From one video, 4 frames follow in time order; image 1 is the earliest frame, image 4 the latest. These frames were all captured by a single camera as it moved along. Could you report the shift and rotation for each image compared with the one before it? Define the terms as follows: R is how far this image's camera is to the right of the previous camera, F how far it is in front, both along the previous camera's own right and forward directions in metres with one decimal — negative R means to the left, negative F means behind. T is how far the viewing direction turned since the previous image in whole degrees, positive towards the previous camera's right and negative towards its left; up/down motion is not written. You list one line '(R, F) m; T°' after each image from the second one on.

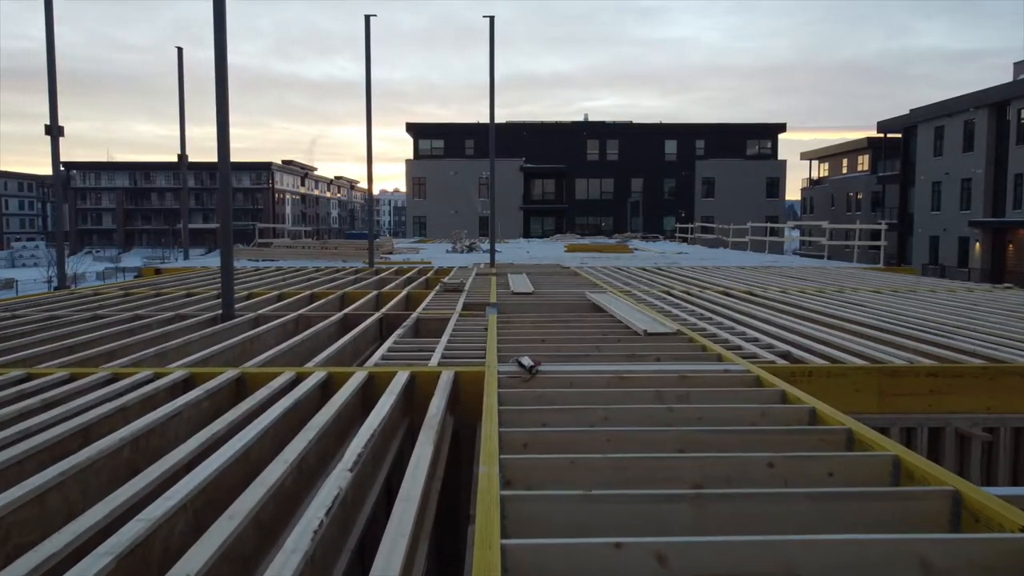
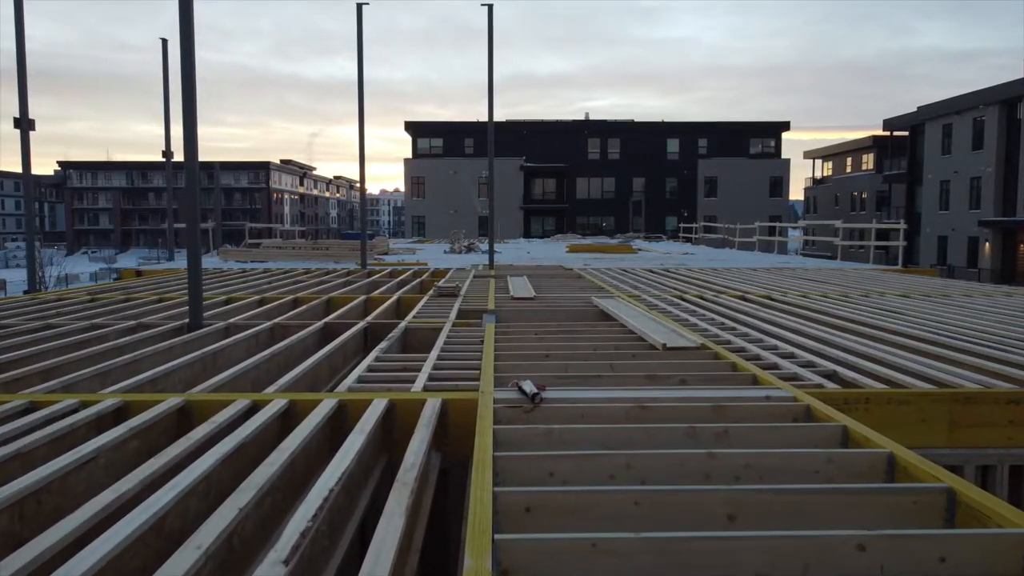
(0.0, +0.8) m; 0°
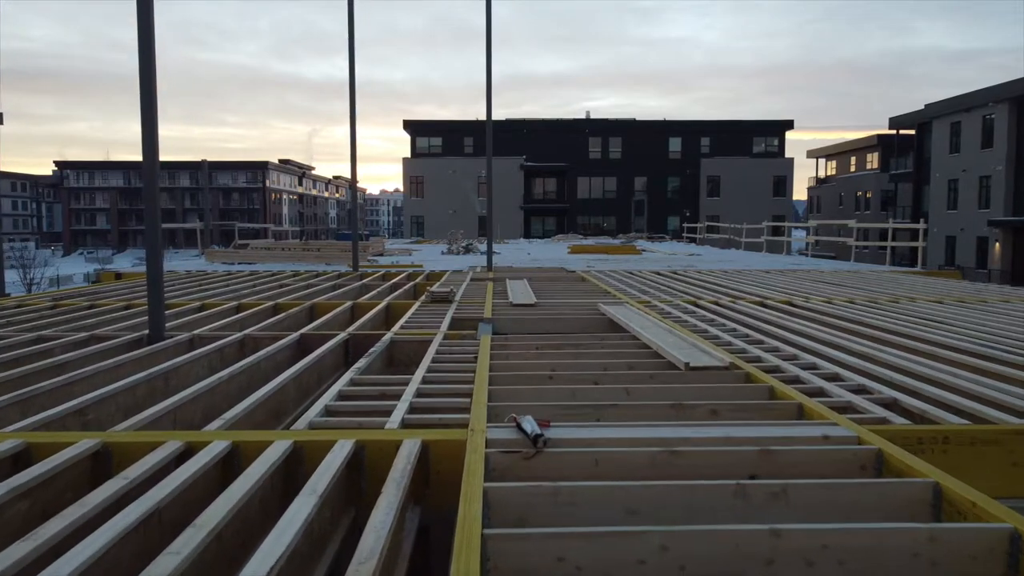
(0.0, +0.7) m; 0°
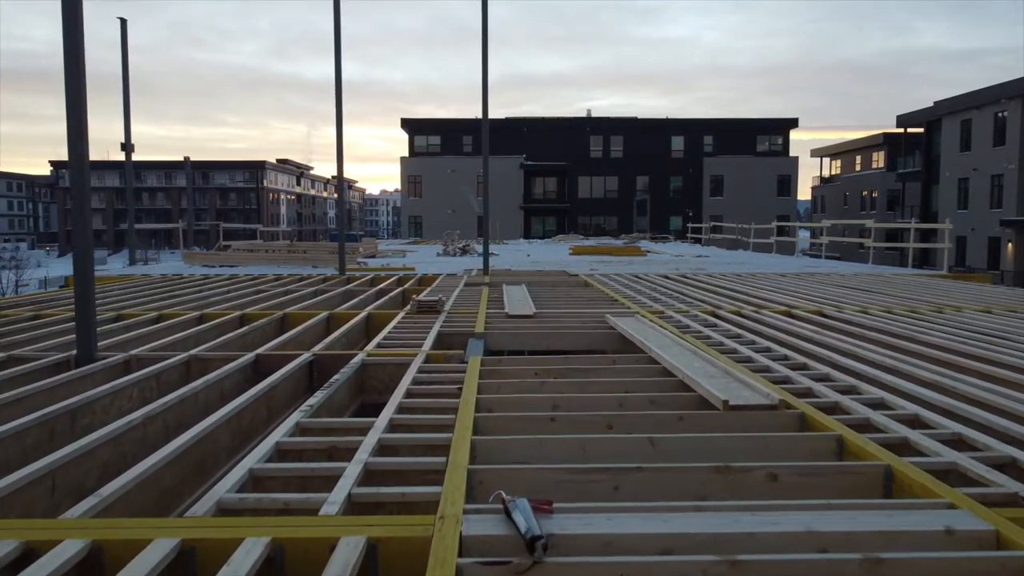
(0.0, +1.0) m; 0°
